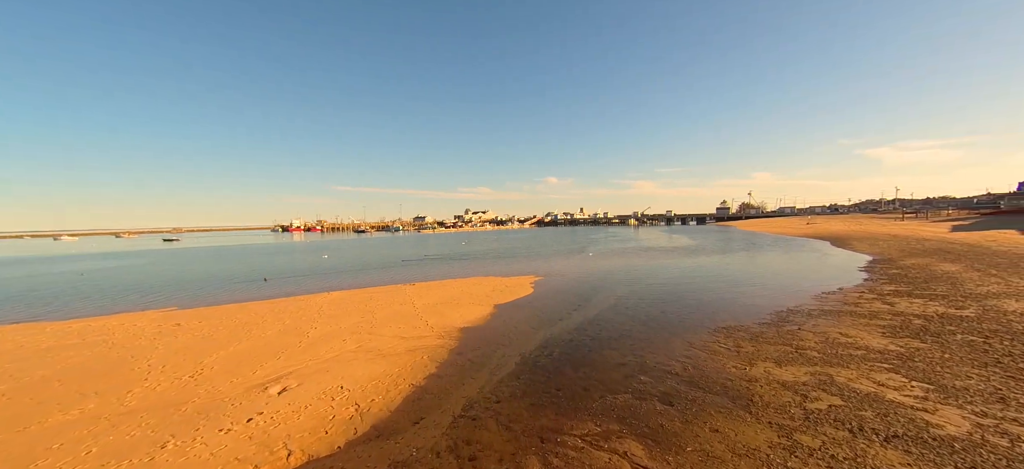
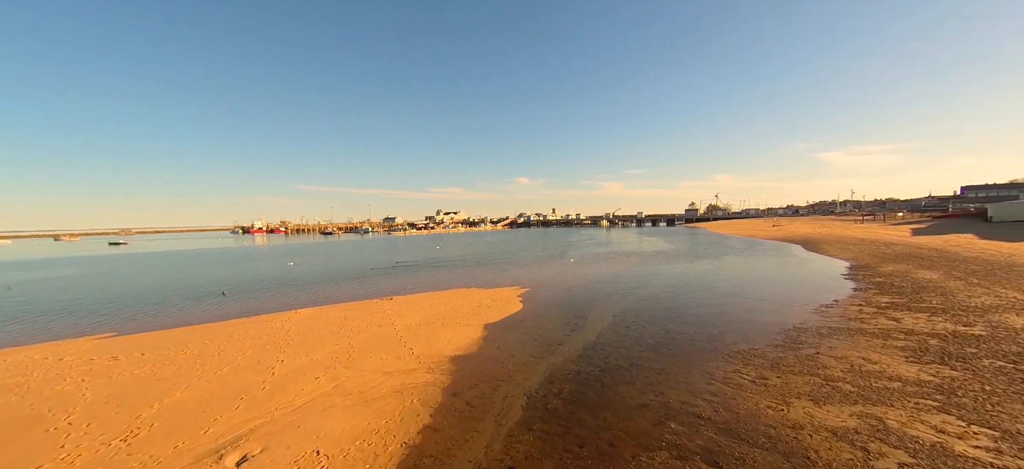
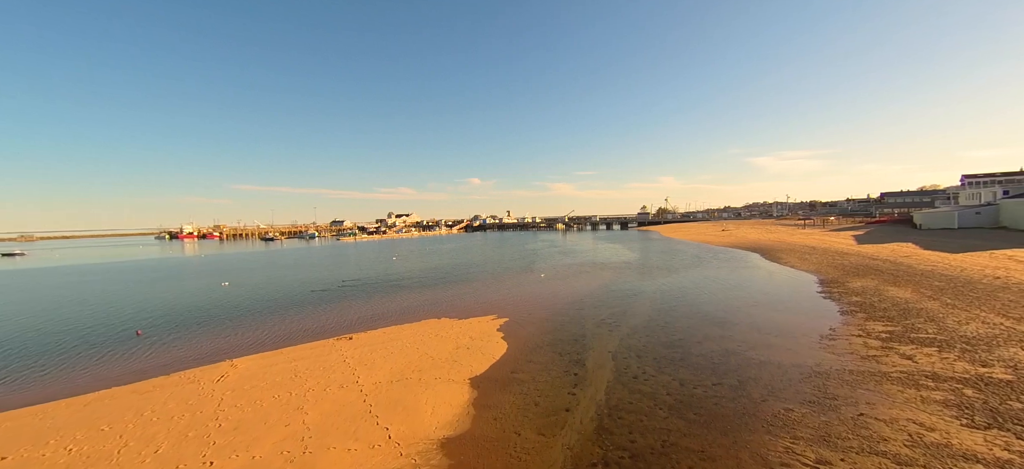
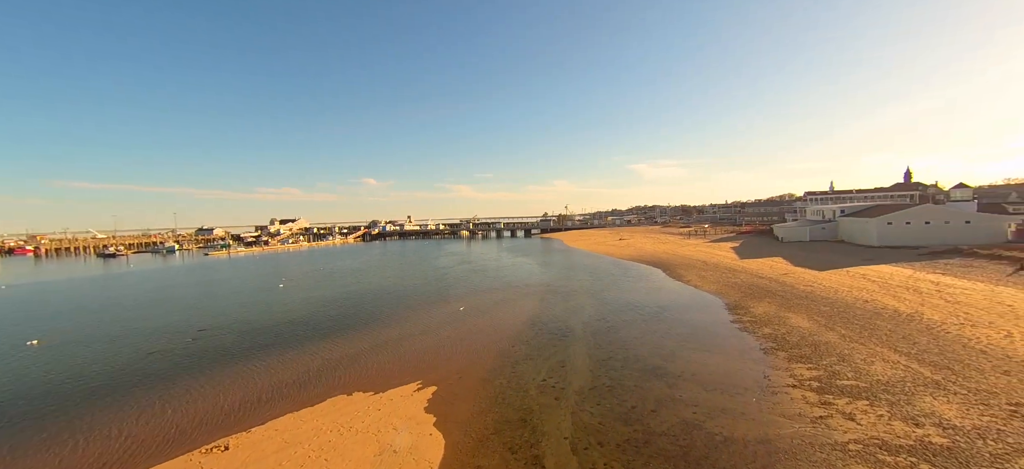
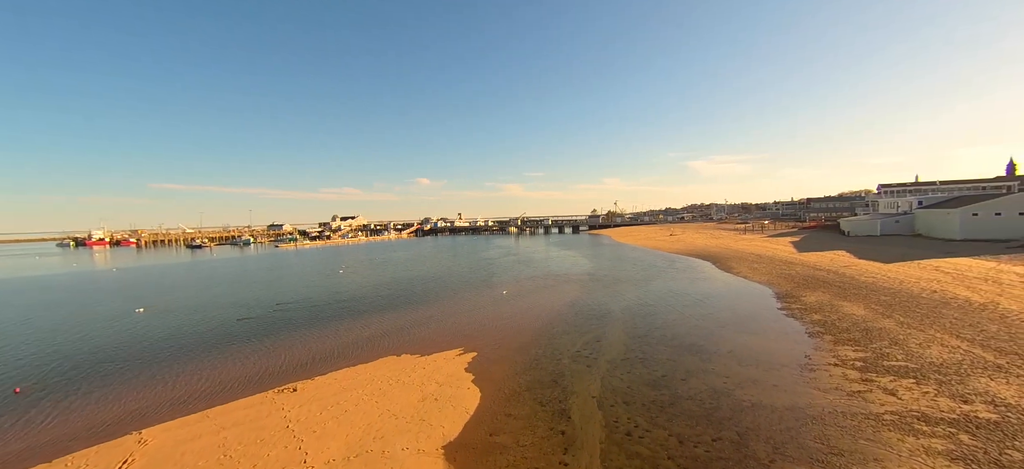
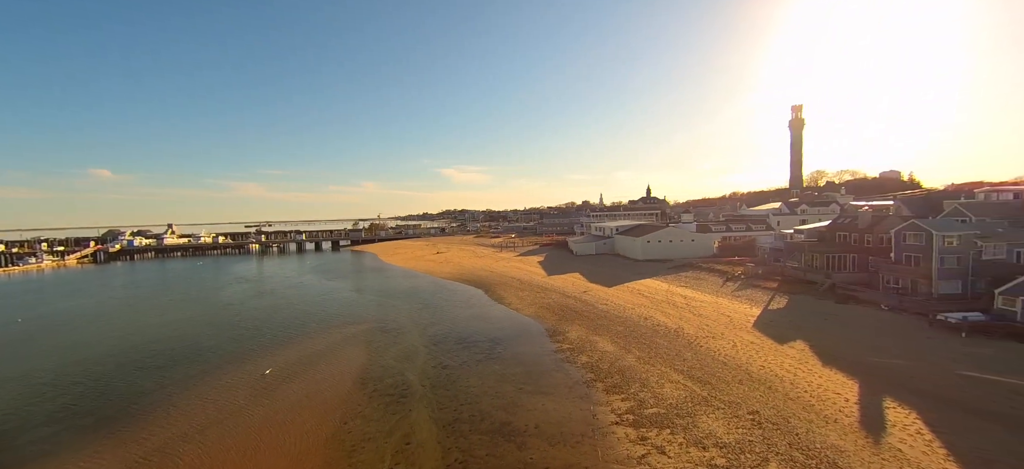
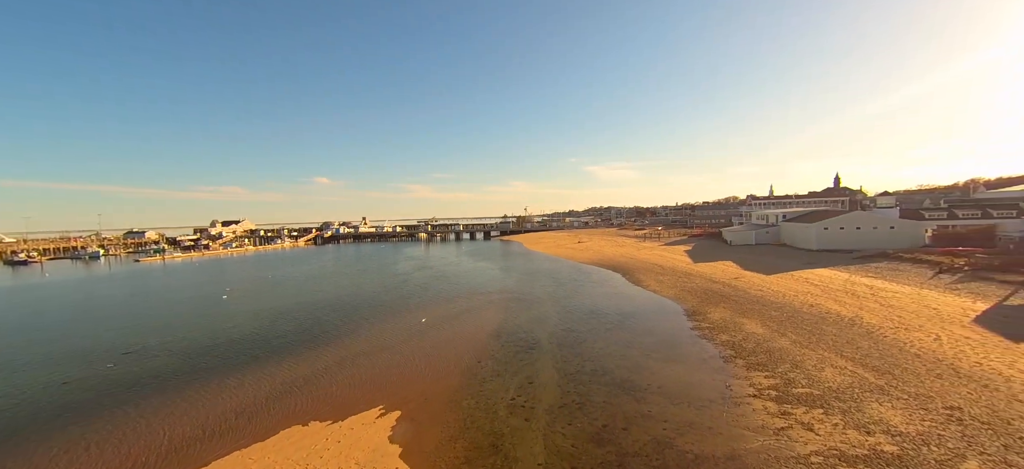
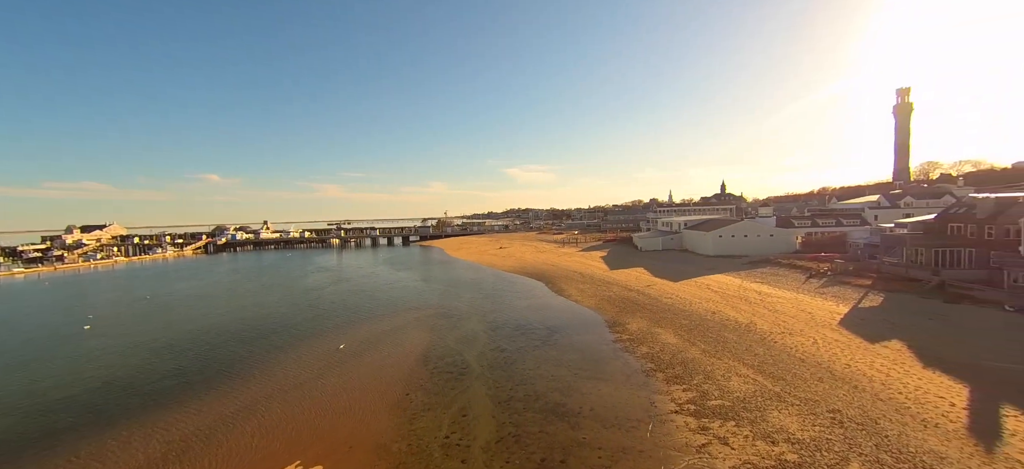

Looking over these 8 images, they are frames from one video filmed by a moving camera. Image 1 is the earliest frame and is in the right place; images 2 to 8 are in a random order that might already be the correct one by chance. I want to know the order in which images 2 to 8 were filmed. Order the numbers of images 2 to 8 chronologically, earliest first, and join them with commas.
2, 3, 5, 4, 7, 8, 6
